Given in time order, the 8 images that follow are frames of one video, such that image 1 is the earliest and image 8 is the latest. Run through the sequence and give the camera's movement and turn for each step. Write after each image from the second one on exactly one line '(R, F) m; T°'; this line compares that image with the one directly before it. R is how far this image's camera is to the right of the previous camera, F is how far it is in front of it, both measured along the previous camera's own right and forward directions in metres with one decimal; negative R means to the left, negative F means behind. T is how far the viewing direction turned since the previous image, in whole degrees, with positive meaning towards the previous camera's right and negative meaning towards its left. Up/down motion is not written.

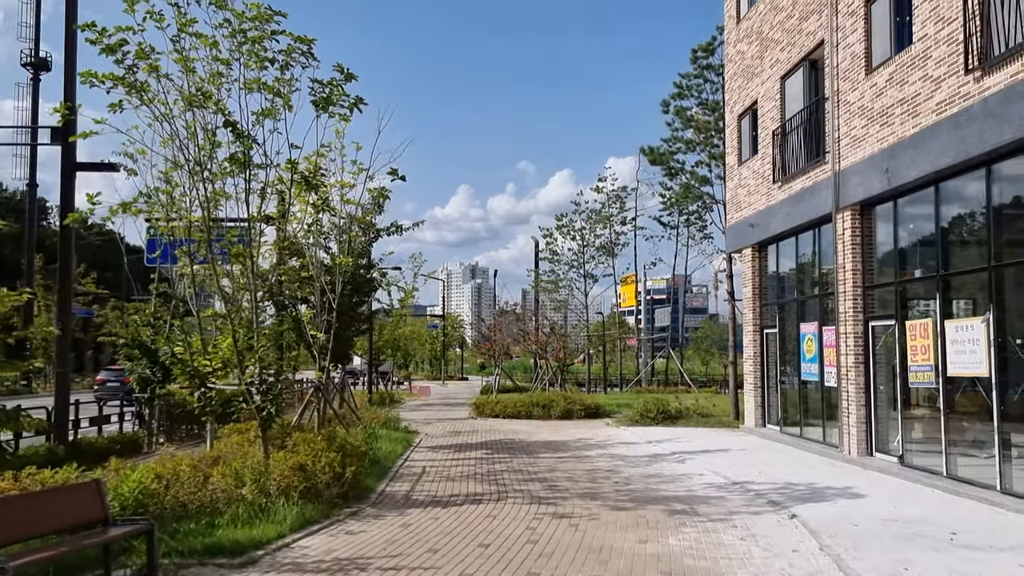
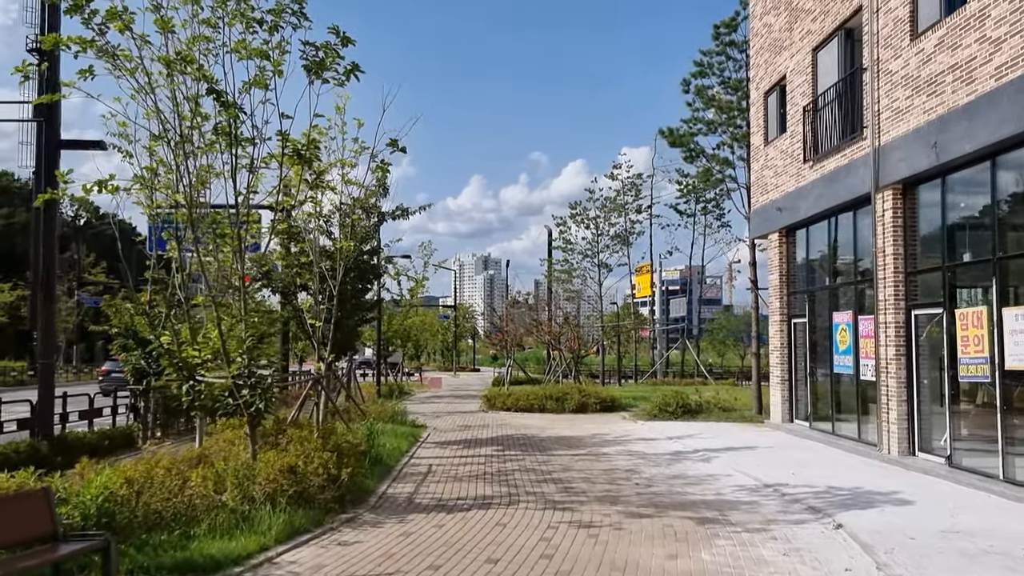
(0.0, +0.9) m; -1°
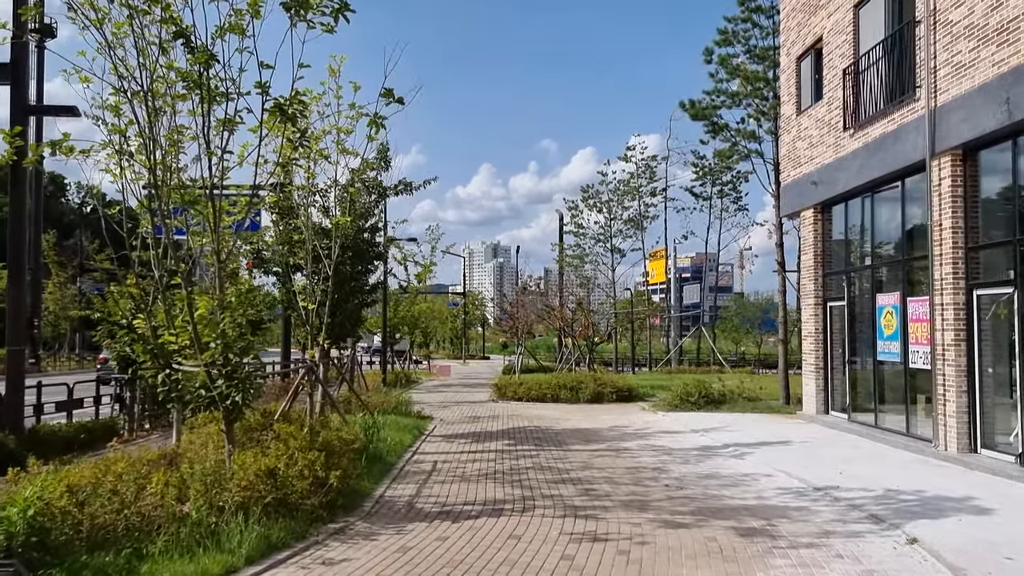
(0.0, +1.2) m; -1°
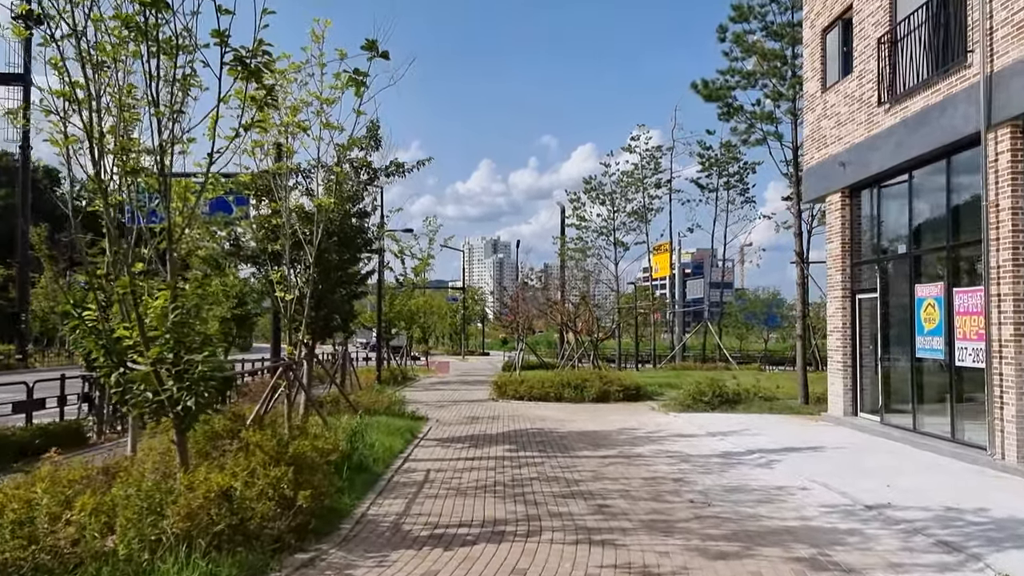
(0.0, +1.2) m; 0°
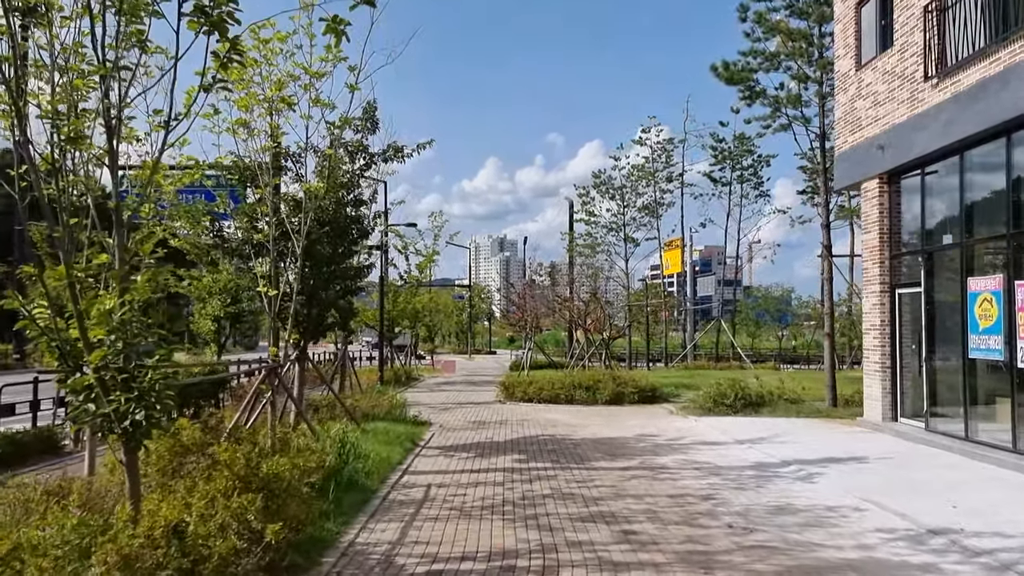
(0.0, +1.1) m; 0°
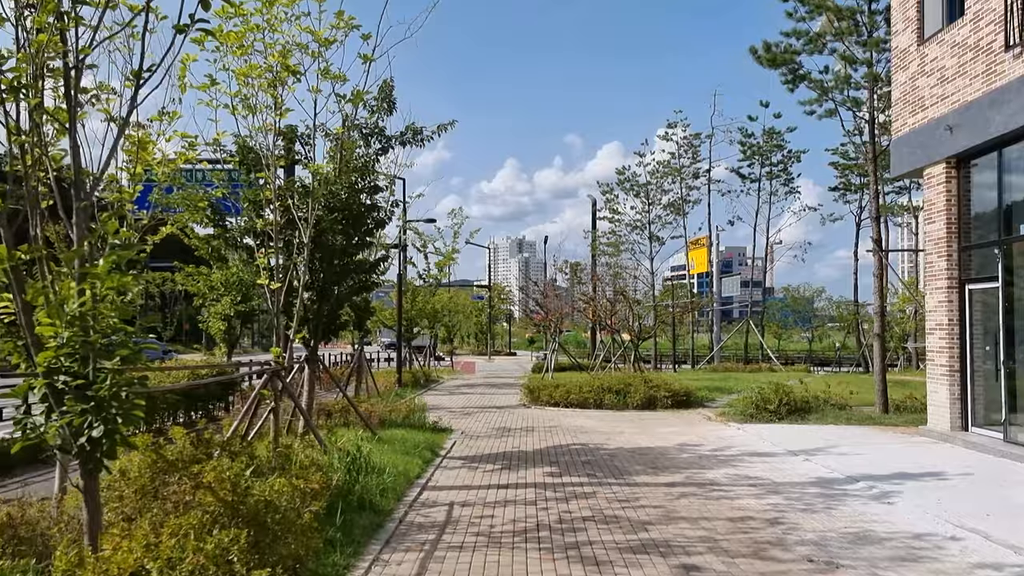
(-0.1, +1.1) m; -1°
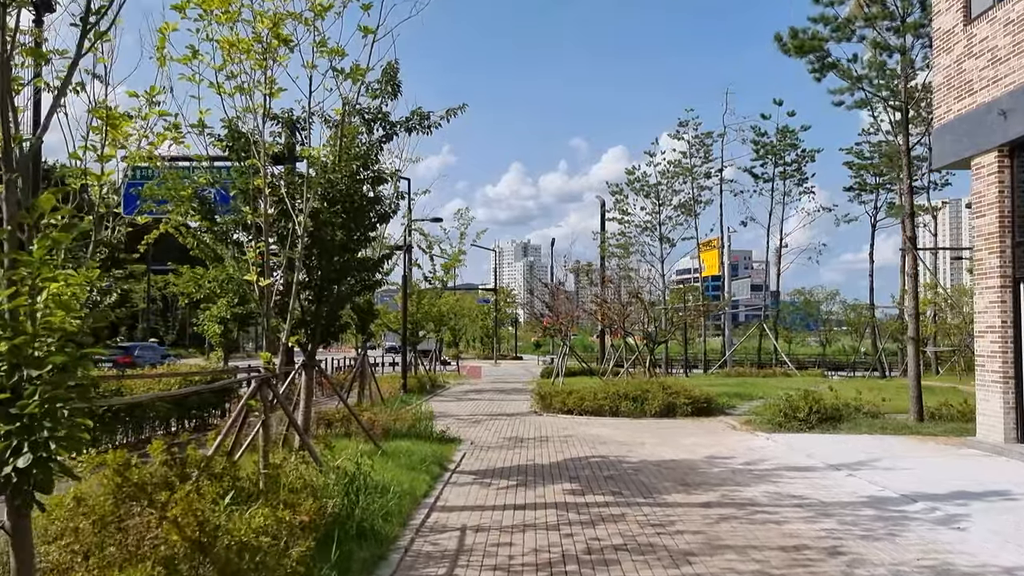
(-0.1, +0.9) m; 0°
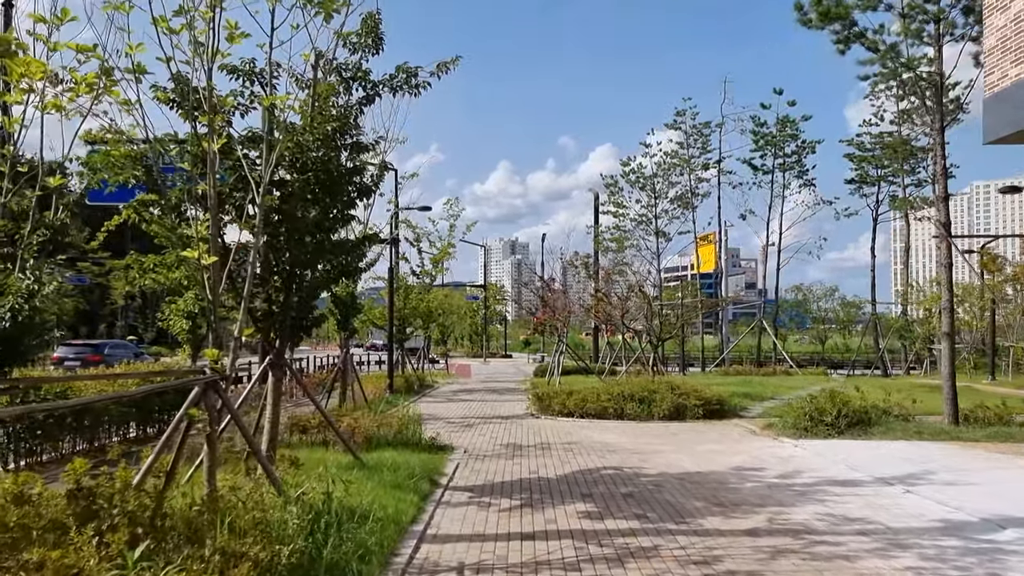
(-0.1, +1.5) m; +1°
